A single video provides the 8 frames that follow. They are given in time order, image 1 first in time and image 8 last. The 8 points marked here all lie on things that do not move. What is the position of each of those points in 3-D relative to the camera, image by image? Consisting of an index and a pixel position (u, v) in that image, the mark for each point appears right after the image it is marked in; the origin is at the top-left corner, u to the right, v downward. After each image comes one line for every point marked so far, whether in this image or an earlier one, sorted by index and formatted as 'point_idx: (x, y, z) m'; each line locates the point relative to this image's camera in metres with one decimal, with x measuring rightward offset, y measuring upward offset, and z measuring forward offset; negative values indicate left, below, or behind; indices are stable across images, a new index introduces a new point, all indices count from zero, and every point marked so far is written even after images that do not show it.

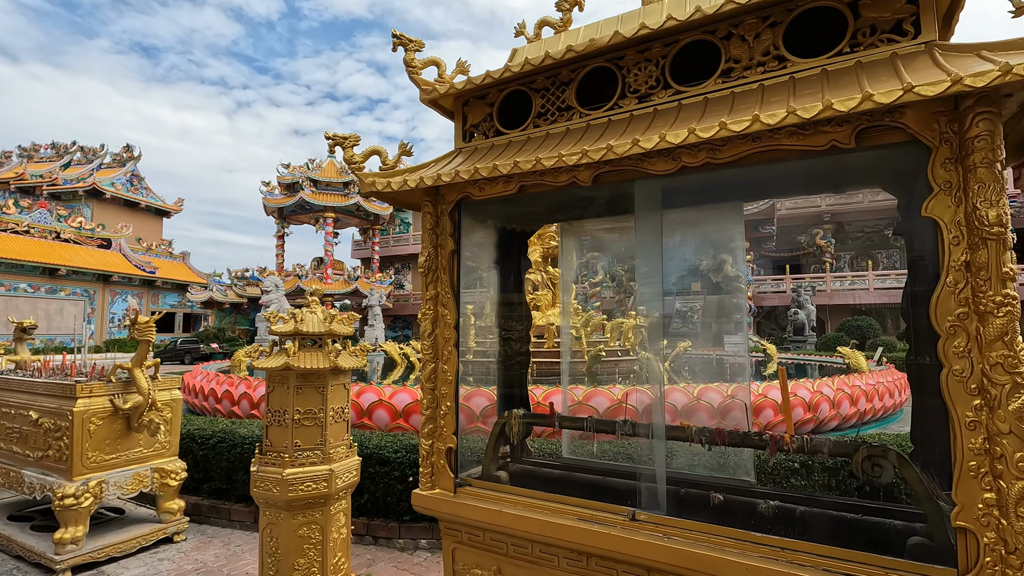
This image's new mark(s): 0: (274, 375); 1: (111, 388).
0: (-1.4, -0.5, +3.1) m
1: (-3.0, -0.8, +4.0) m
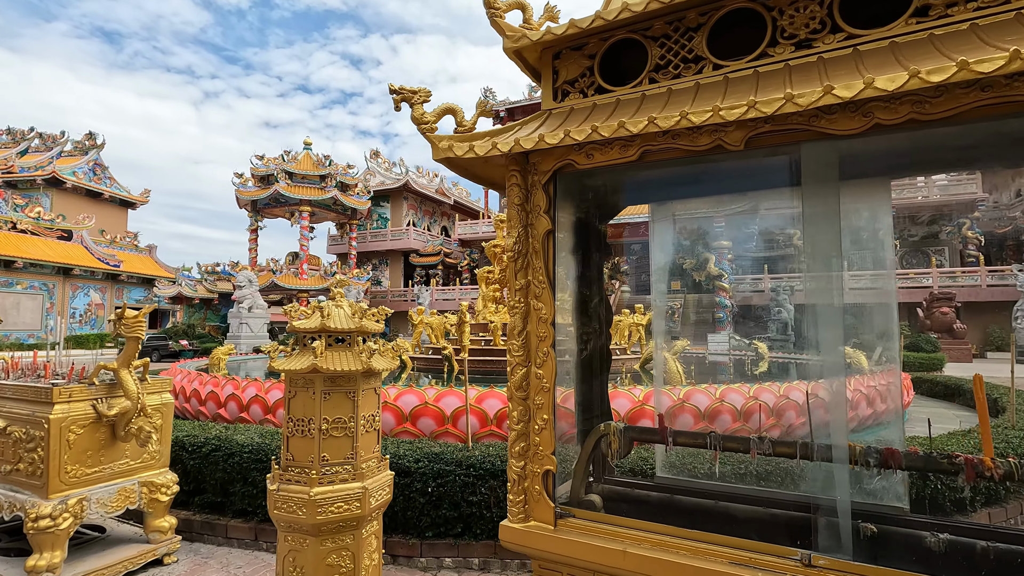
0: (-1.1, -0.5, +2.7) m
1: (-2.8, -0.7, +3.5) m
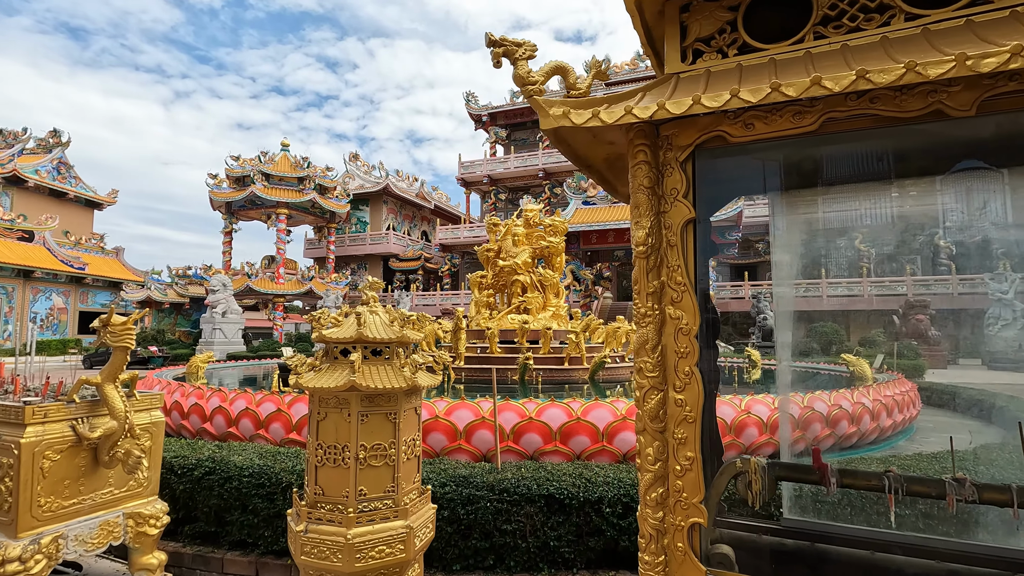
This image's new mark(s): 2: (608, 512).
0: (-0.8, -0.5, +2.3) m
1: (-2.5, -0.7, +3.0) m
2: (+0.6, -1.4, +3.4) m
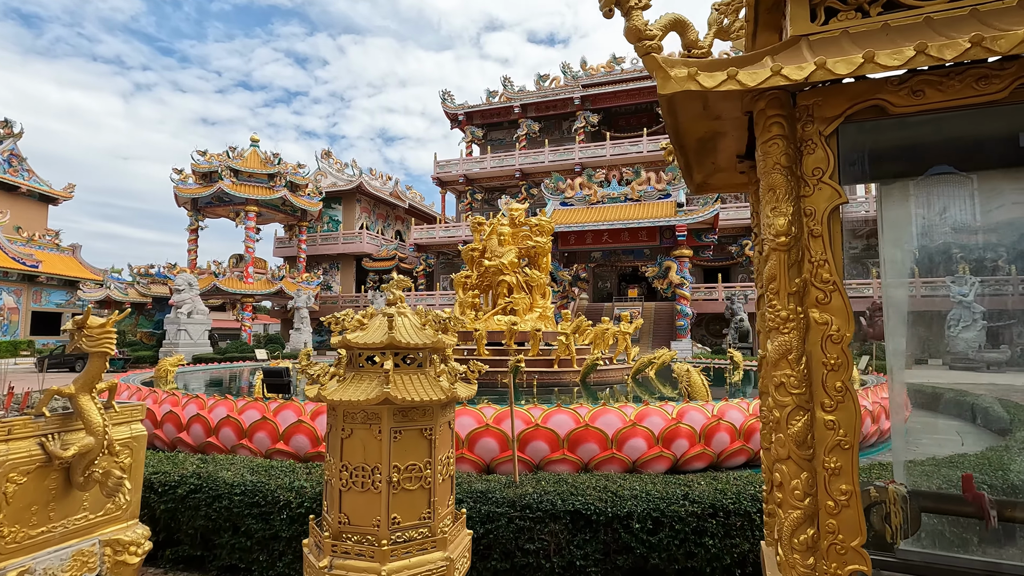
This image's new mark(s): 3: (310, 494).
0: (-0.6, -0.5, +2.0) m
1: (-2.3, -0.7, +2.7) m
2: (+0.7, -1.4, +3.2) m
3: (-1.2, -1.3, +3.3) m
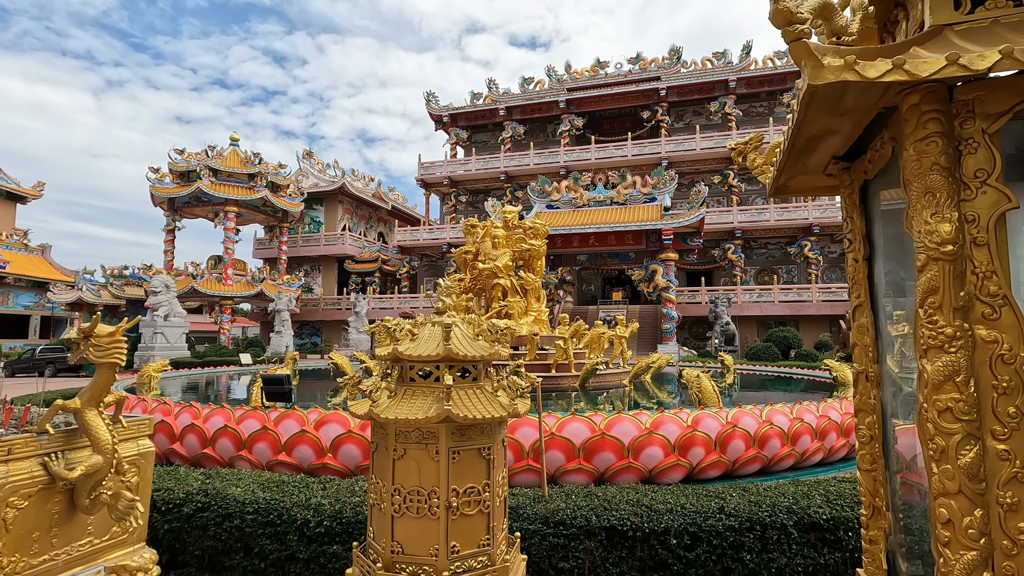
0: (-0.4, -0.5, +1.8) m
1: (-2.1, -0.7, +2.4) m
2: (+0.9, -1.5, +3.0) m
3: (-1.1, -1.3, +3.1) m
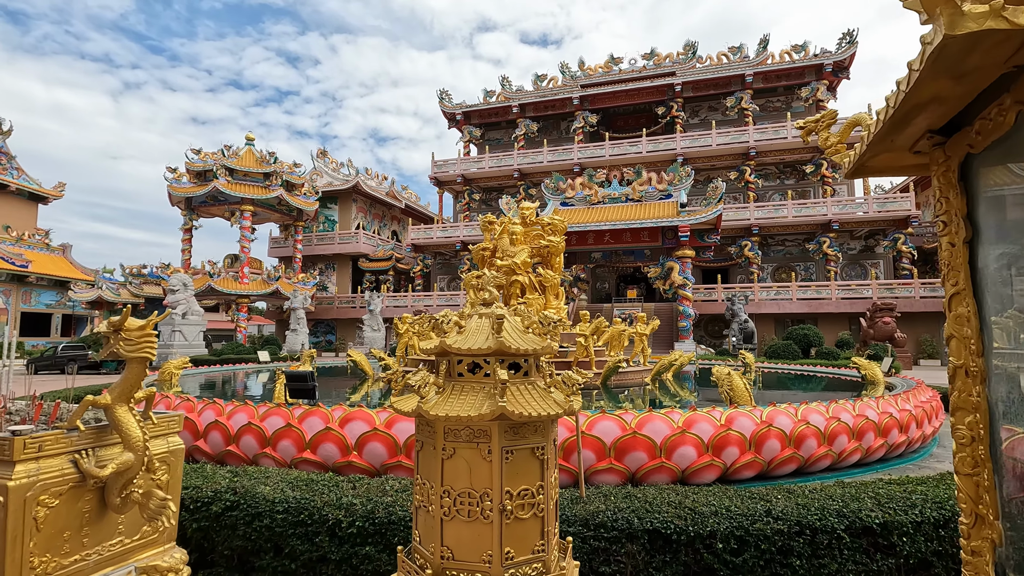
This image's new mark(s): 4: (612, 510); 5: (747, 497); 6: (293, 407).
0: (-0.2, -0.5, +1.7) m
1: (-1.9, -0.7, +2.4) m
2: (+1.1, -1.4, +2.9) m
3: (-0.9, -1.3, +3.0) m
4: (+0.6, -1.2, +3.0) m
5: (+1.4, -1.3, +3.2) m
6: (-2.1, -1.2, +5.1) m
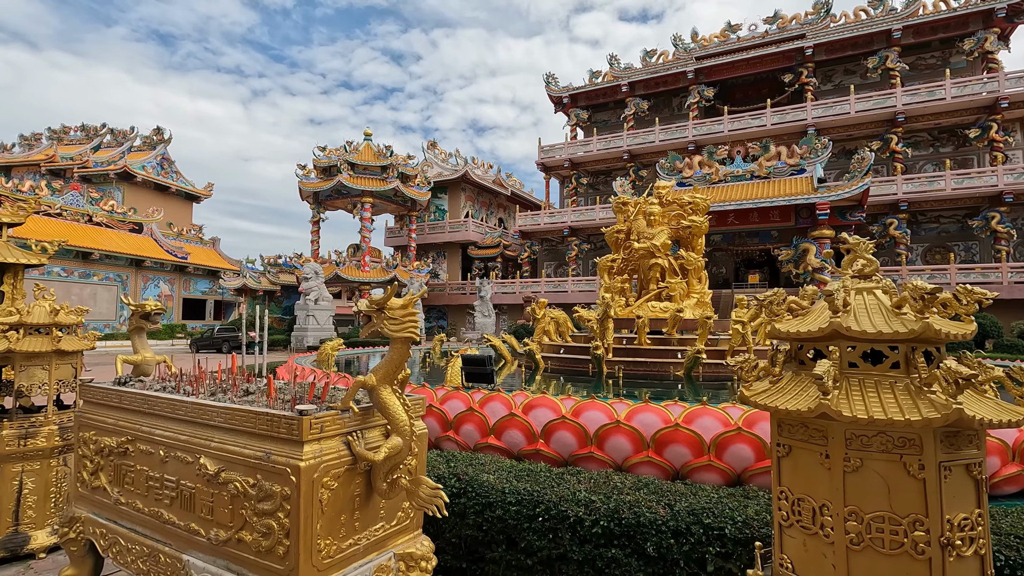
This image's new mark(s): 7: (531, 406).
0: (+0.9, -0.4, +1.4) m
1: (-0.7, -0.6, +2.3) m
2: (+2.4, -1.3, +2.3) m
3: (+0.5, -1.1, +2.7) m
4: (+1.9, -1.1, +2.5) m
5: (+2.8, -1.1, +2.6) m
6: (-0.4, -1.0, +5.1) m
7: (+0.2, -1.0, +4.7) m
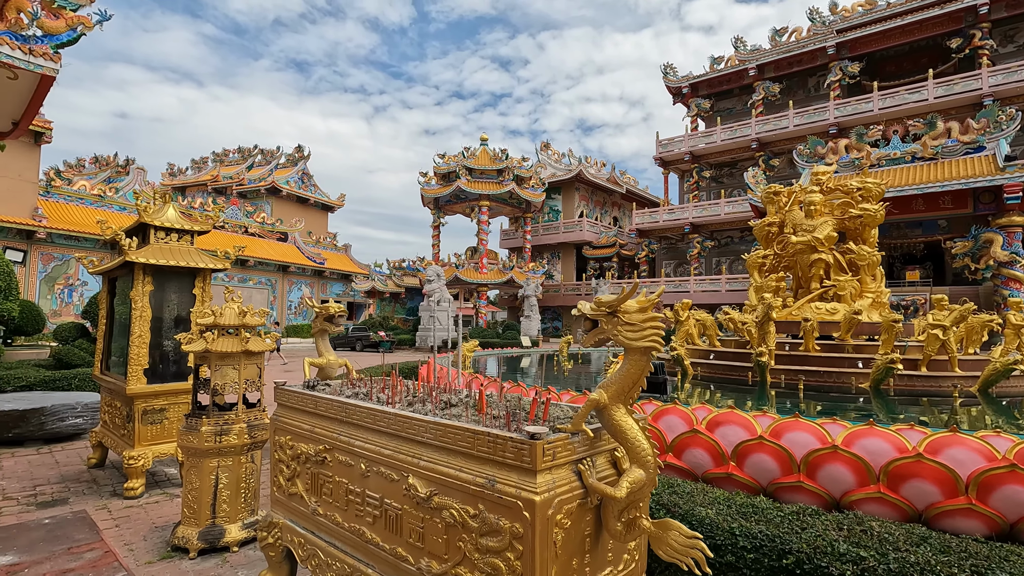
0: (+1.6, -0.4, +0.7) m
1: (+0.2, -0.6, +1.9) m
2: (+3.3, -1.3, +1.3) m
3: (+1.5, -1.1, +2.1) m
4: (+2.8, -1.1, +1.6) m
5: (+3.7, -1.1, +1.5) m
6: (+1.1, -1.0, +4.6) m
7: (+1.6, -1.0, +4.1) m
